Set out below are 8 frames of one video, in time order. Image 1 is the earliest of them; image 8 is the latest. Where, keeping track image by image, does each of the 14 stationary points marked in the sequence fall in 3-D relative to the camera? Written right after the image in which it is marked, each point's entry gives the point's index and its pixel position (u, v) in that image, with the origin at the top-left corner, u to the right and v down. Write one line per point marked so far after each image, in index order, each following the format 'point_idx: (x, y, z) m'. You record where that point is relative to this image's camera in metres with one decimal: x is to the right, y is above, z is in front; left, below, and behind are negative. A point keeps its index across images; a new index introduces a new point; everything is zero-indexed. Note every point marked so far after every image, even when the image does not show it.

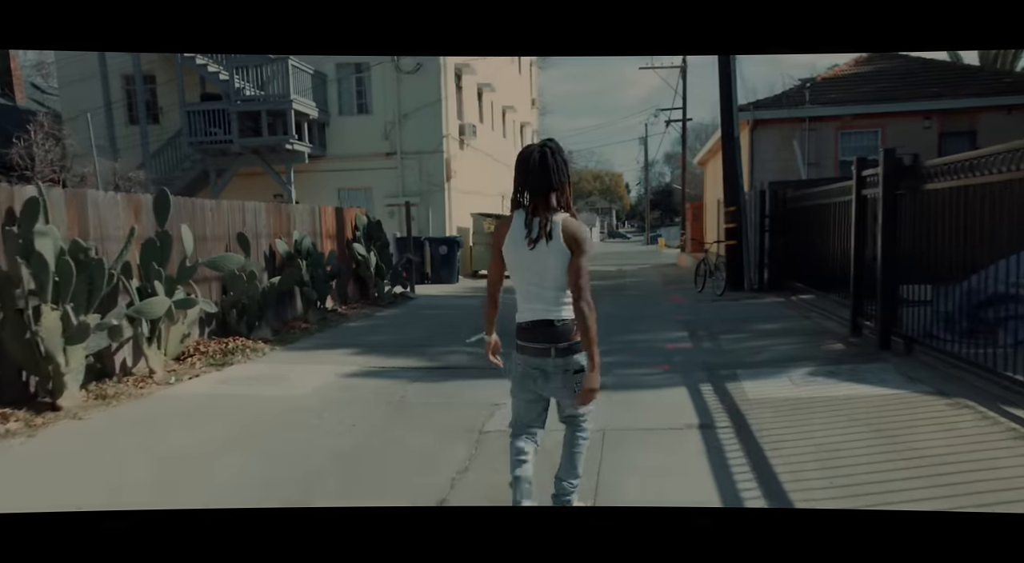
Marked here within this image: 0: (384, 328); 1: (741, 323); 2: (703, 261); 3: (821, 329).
0: (-1.8, -0.7, +11.7) m
1: (+3.0, -0.5, +10.5) m
2: (+3.6, +0.4, +15.5) m
3: (+3.6, -0.6, +9.5) m
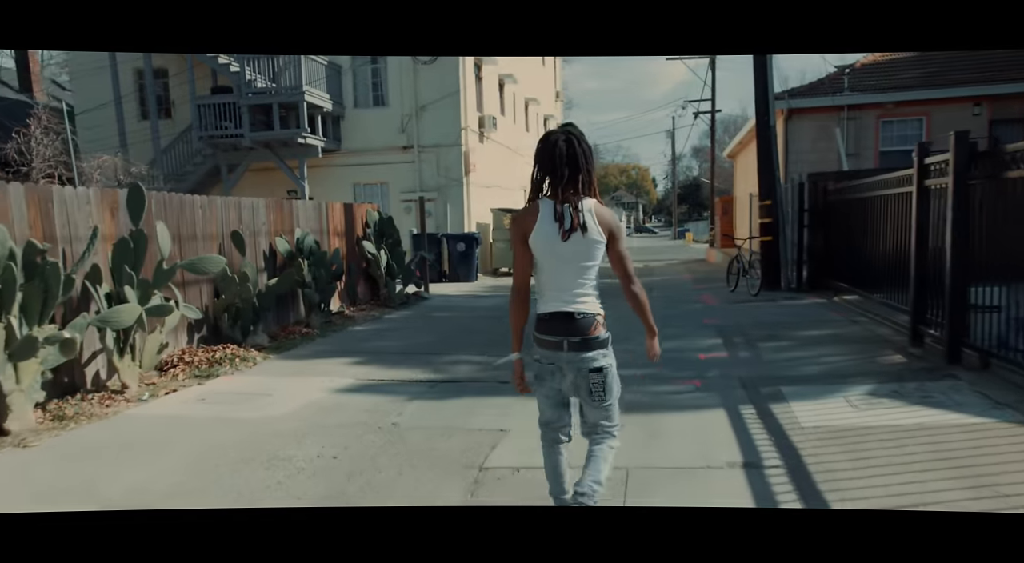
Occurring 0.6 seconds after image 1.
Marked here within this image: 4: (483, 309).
0: (-1.6, -0.7, +10.8) m
1: (+3.1, -0.6, +9.5) m
2: (+4.0, +0.4, +14.5) m
3: (+3.8, -0.6, +8.5) m
4: (-0.5, -0.4, +13.6) m
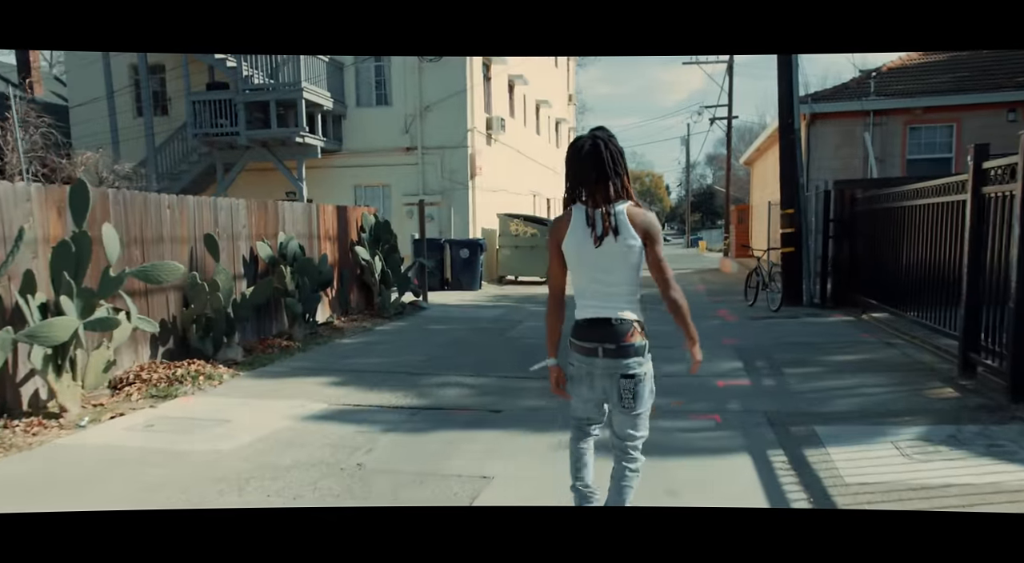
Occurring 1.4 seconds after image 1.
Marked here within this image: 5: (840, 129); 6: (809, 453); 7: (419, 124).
0: (-1.6, -0.8, +9.9) m
1: (+3.1, -0.7, +8.6) m
2: (+4.0, +0.2, +13.5) m
3: (+3.7, -0.8, +7.5) m
4: (-0.4, -0.6, +12.7) m
5: (+7.7, +3.6, +19.3) m
6: (+1.8, -1.1, +5.1) m
7: (-2.3, +3.8, +19.8) m
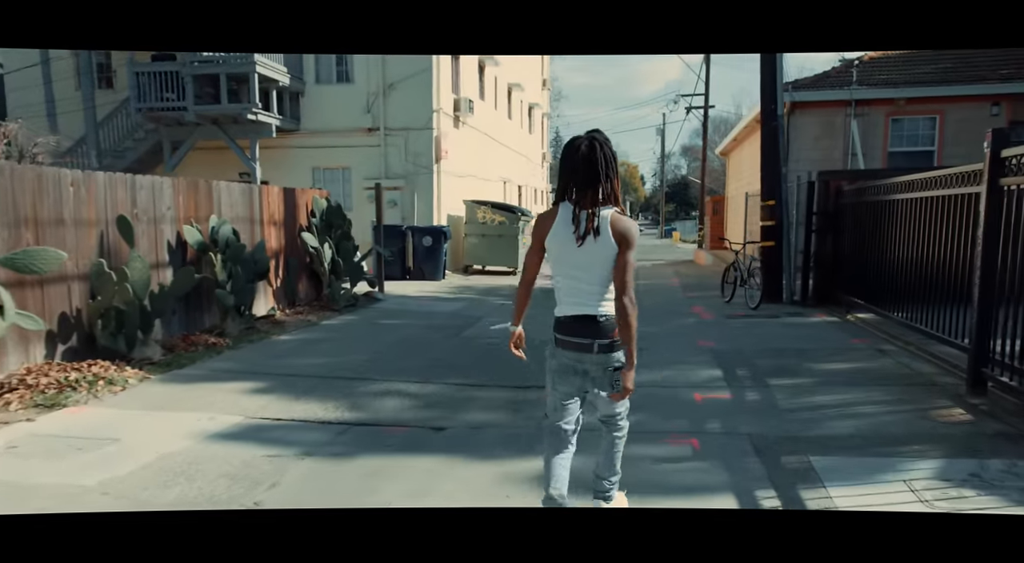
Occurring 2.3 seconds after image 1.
0: (-2.1, -0.7, +8.9) m
1: (+2.7, -0.7, +7.7) m
2: (+3.4, +0.3, +12.7) m
3: (+3.3, -0.8, +6.7) m
4: (-1.0, -0.5, +11.7) m
5: (+7.0, +3.7, +18.6) m
6: (+1.5, -1.1, +4.2) m
7: (-3.0, +4.1, +18.7) m
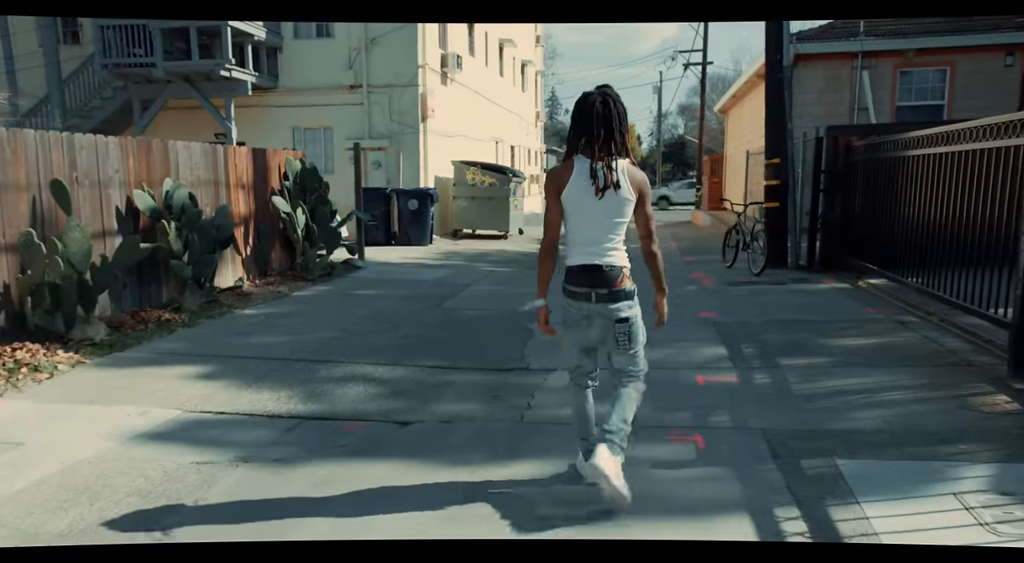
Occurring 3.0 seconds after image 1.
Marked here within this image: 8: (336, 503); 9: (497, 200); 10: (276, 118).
0: (-2.2, -0.4, +8.2) m
1: (+2.5, -0.4, +7.0) m
2: (+3.3, +0.8, +11.9) m
3: (+3.2, -0.5, +6.0) m
4: (-1.2, 0.0, +11.0) m
5: (+6.8, +4.5, +17.6) m
6: (+1.4, -1.0, +3.5) m
7: (-3.2, +4.8, +17.7) m
8: (-0.8, -1.0, +3.8) m
9: (-0.3, +1.7, +17.3) m
10: (-5.3, +3.7, +18.3) m
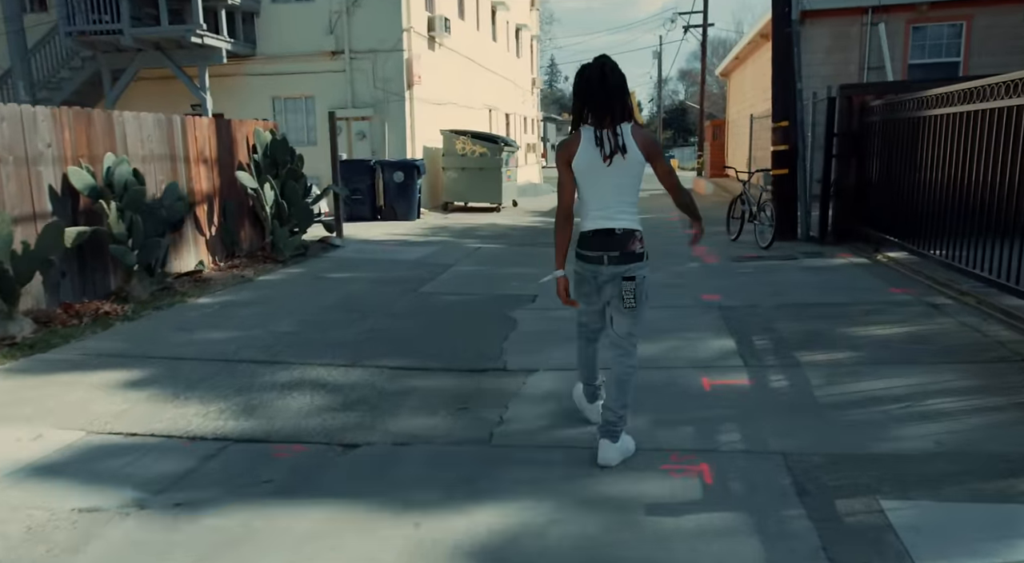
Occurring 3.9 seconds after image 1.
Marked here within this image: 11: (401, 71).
0: (-2.4, -0.3, +7.3) m
1: (+2.4, -0.3, +6.1) m
2: (+3.1, +1.1, +11.0) m
3: (+3.0, -0.4, +5.1) m
4: (-1.4, +0.2, +10.1) m
5: (+6.6, +5.1, +16.6) m
6: (+1.2, -1.0, +2.6) m
7: (-3.4, +5.3, +16.7) m
8: (-1.0, -1.0, +3.0) m
9: (-0.5, +2.2, +16.4) m
10: (-5.5, +4.1, +17.3) m
11: (-2.3, +4.3, +16.8) m
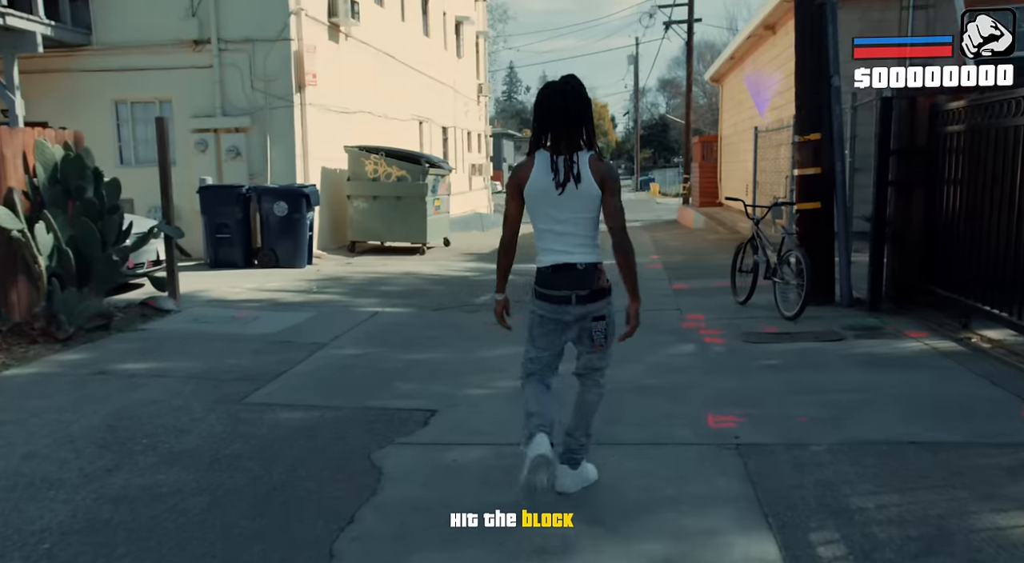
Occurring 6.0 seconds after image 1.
0: (-2.9, -0.9, +3.9) m
1: (+1.9, -0.8, +3.0) m
2: (+2.3, +0.4, +8.0) m
3: (+2.6, -0.9, +2.0) m
4: (-2.1, -0.5, +6.7) m
5: (+5.3, +4.2, +13.9) m
6: (+1.0, -1.4, -0.6) m
7: (-4.7, +4.3, +13.3) m
8: (-1.2, -1.5, -0.4) m
9: (-1.7, +1.3, +13.1) m
10: (-6.8, +3.1, +13.7) m
11: (-3.5, +3.4, +13.5) m
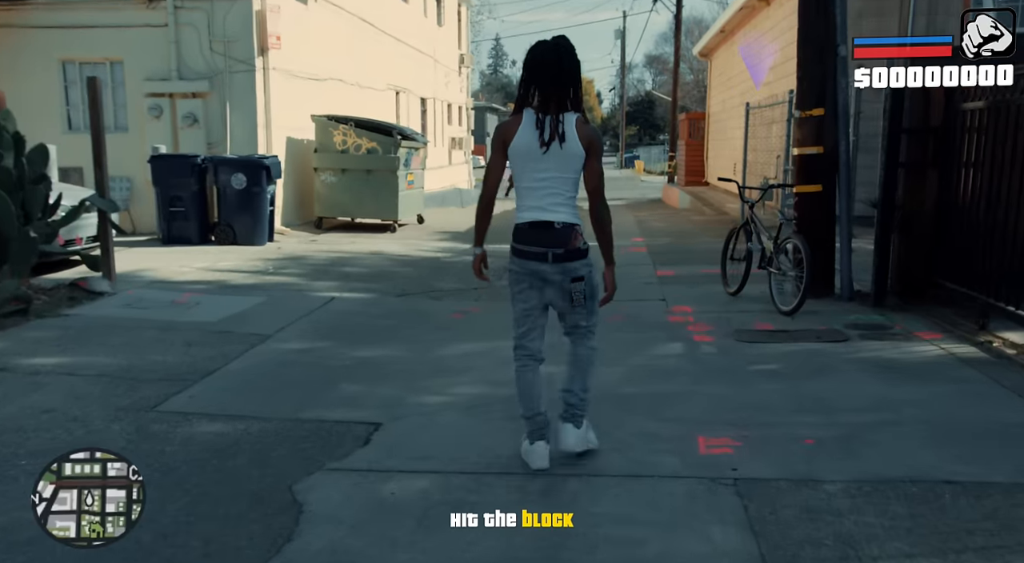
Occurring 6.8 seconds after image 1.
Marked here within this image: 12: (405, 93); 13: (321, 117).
0: (-3.1, -0.8, +3.2) m
1: (+1.7, -0.9, +2.4) m
2: (+2.0, +0.5, +7.3) m
3: (+2.5, -1.0, +1.4) m
4: (-2.3, -0.3, +6.0) m
5: (+5.0, +4.5, +13.2) m
6: (+0.9, -1.5, -1.2) m
7: (-5.0, +4.7, +12.4) m
8: (-1.3, -1.6, -1.1) m
9: (-2.0, +1.6, +12.3) m
10: (-7.1, +3.5, +12.8) m
11: (-3.9, +3.7, +12.6) m
12: (-2.6, +4.2, +18.5) m
13: (-2.9, +2.4, +12.5) m
